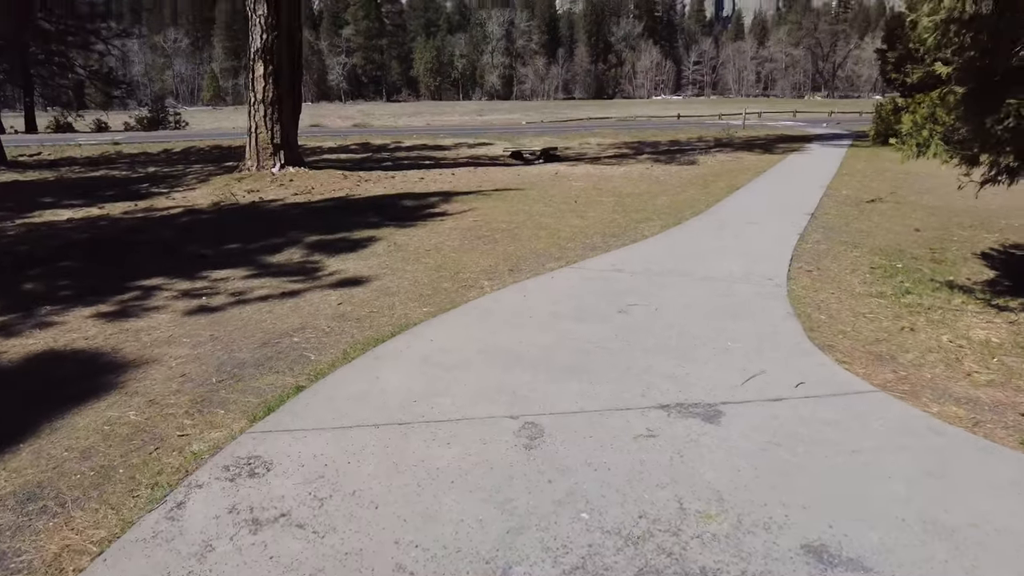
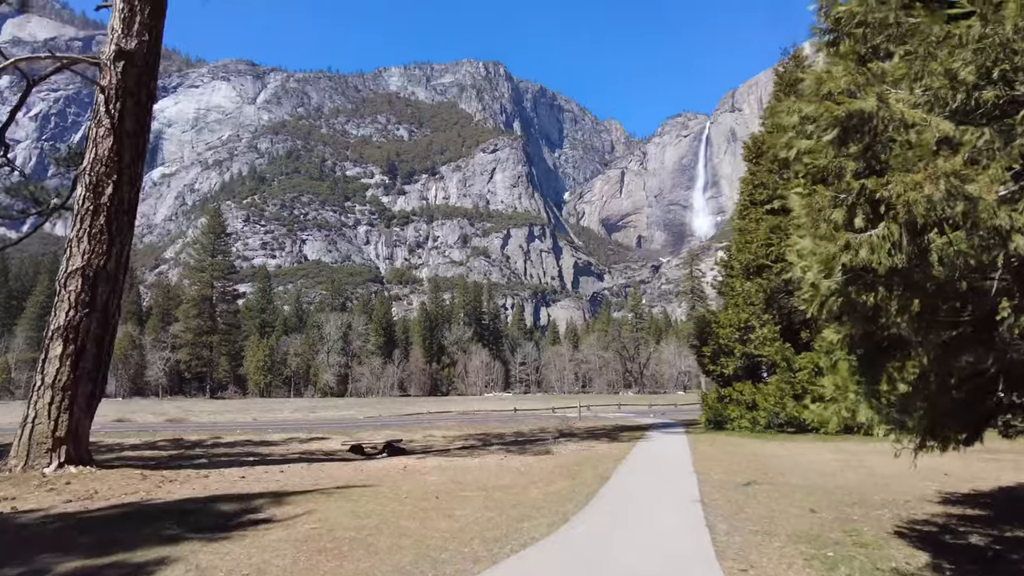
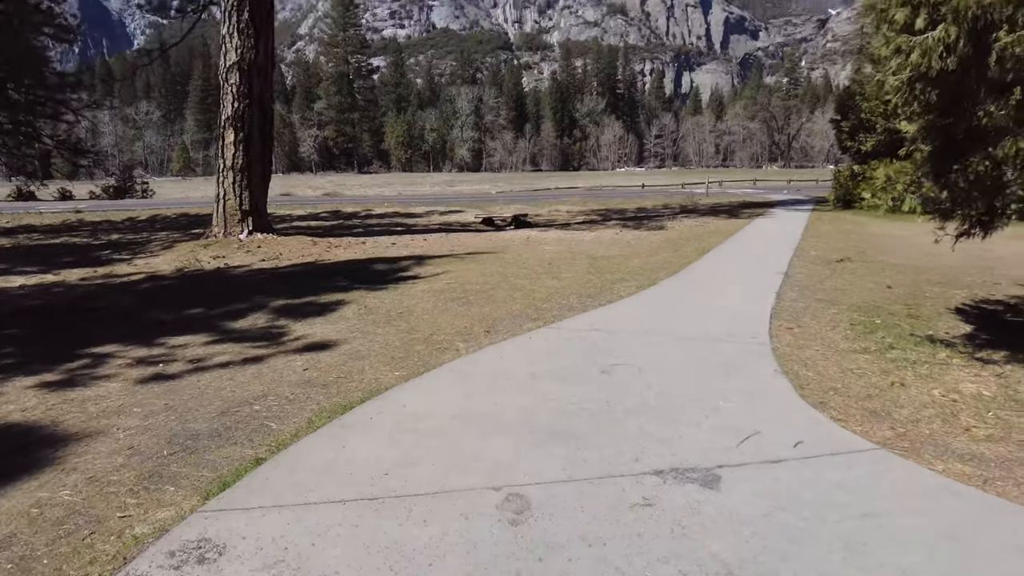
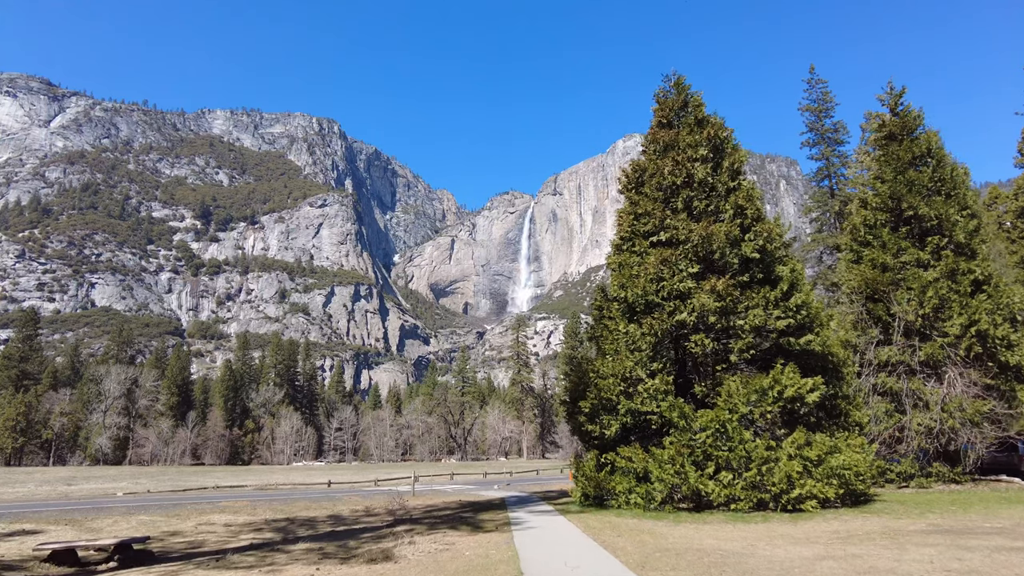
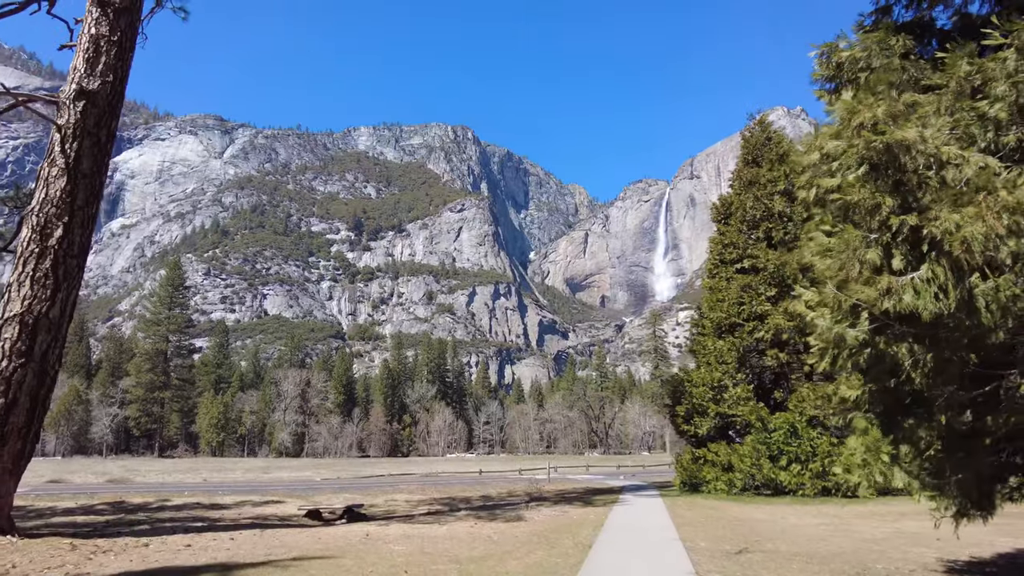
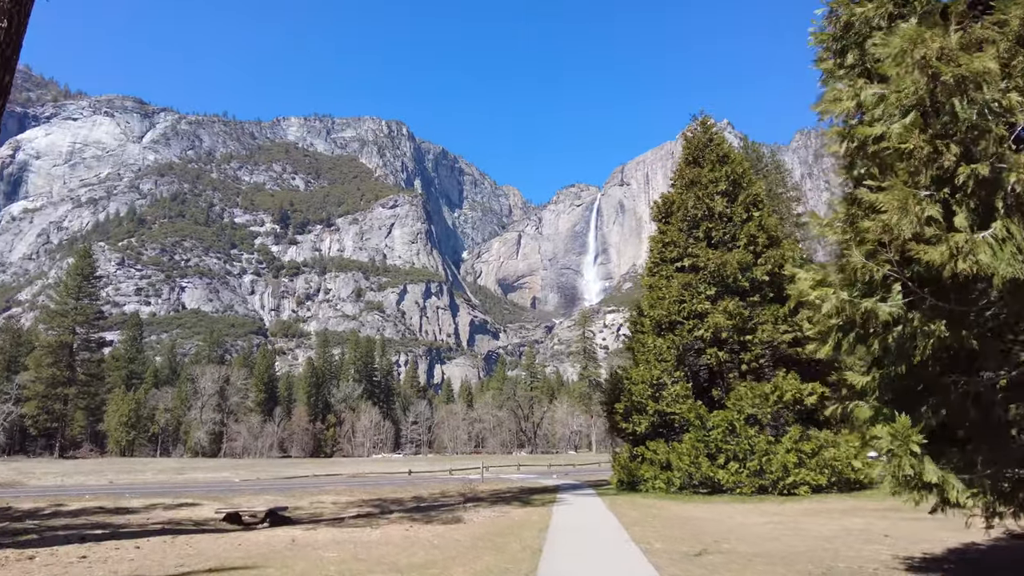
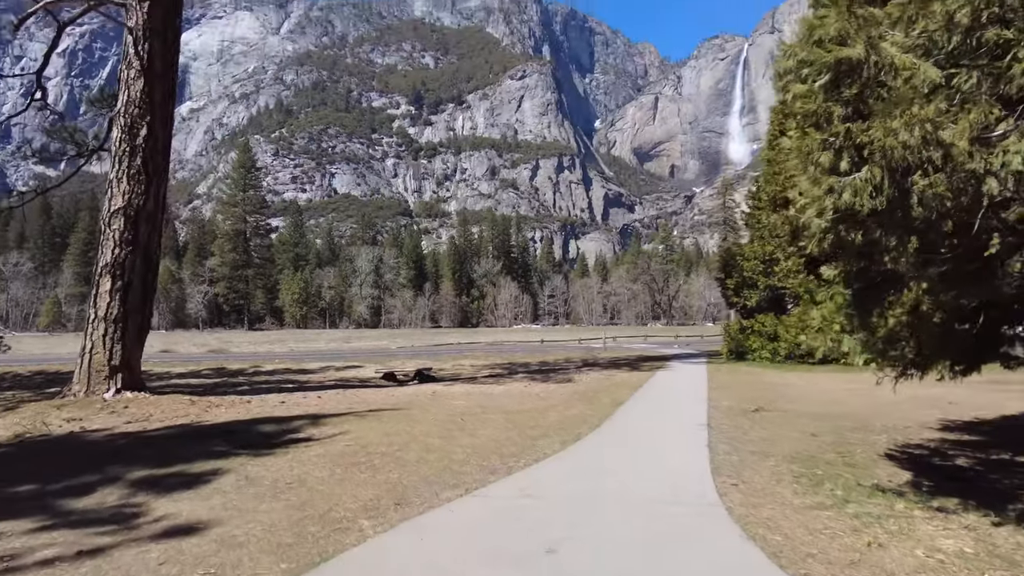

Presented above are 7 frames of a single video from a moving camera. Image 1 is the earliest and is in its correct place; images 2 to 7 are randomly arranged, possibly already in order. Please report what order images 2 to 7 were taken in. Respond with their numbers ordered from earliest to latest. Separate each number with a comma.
3, 7, 2, 5, 6, 4
